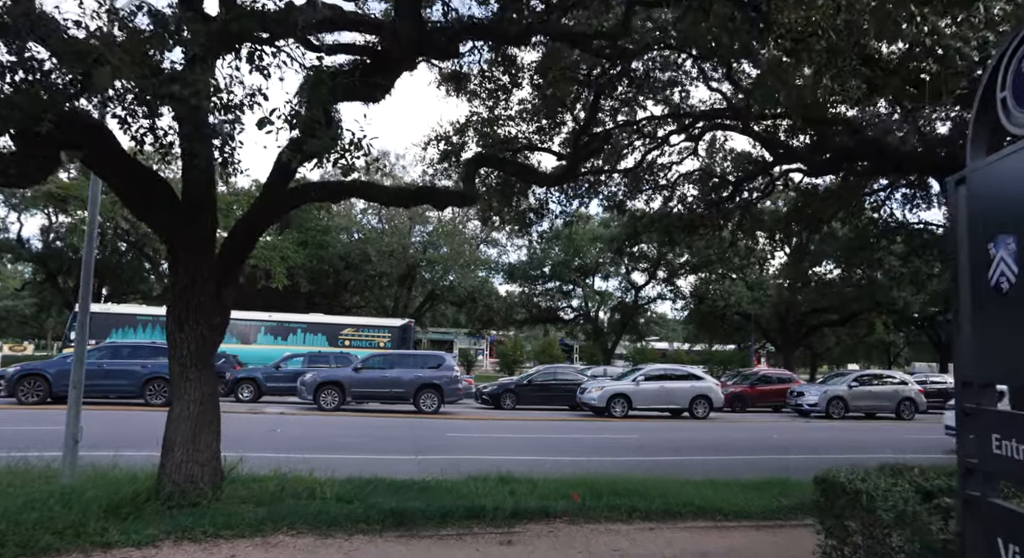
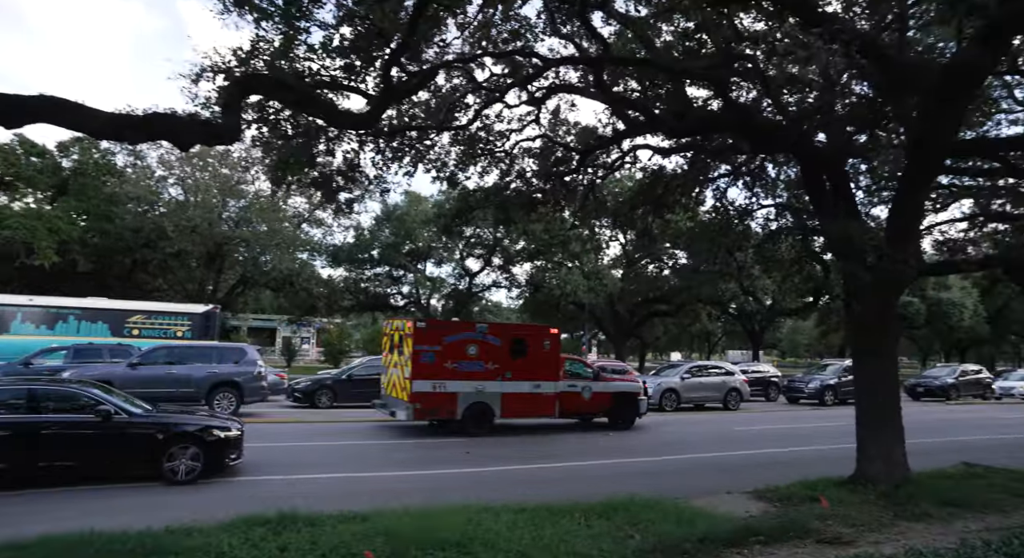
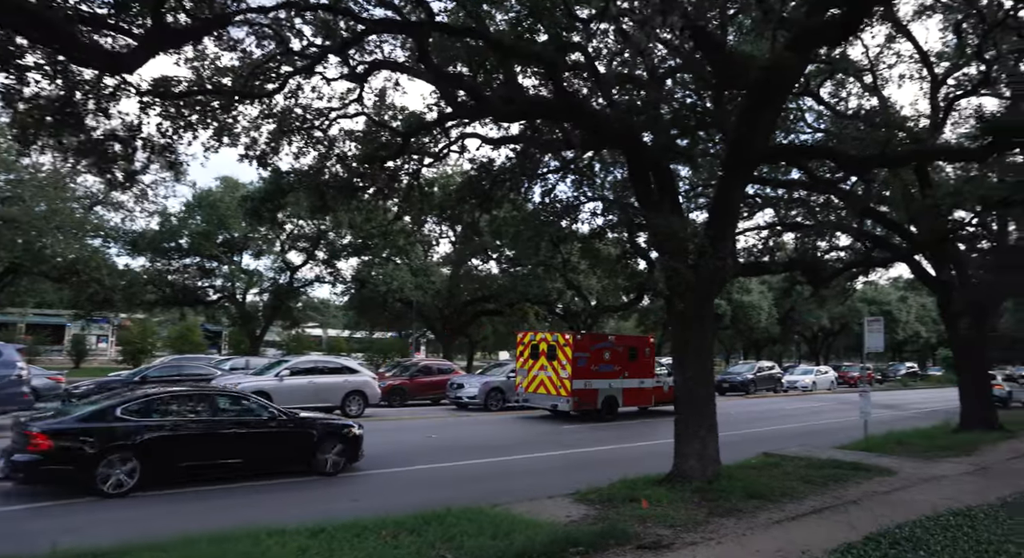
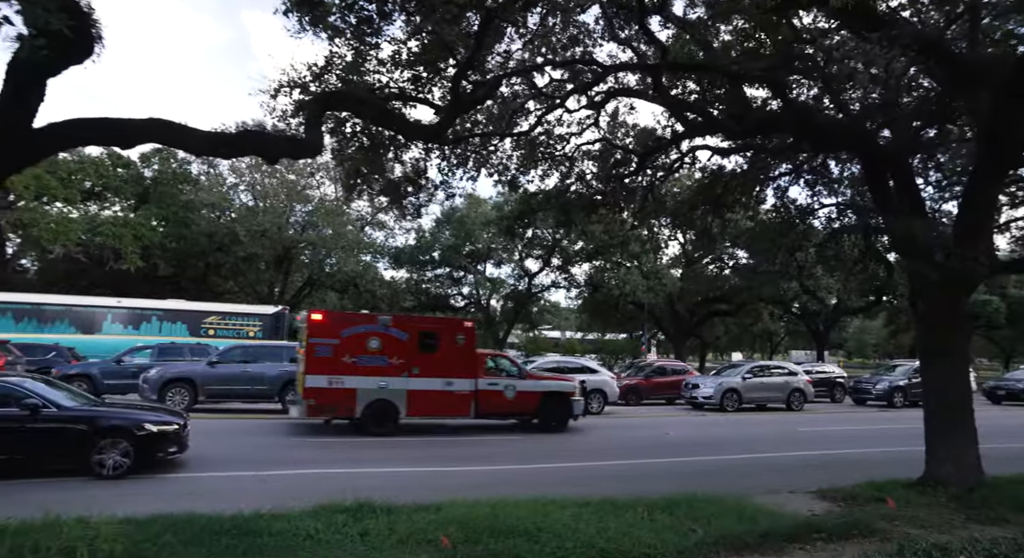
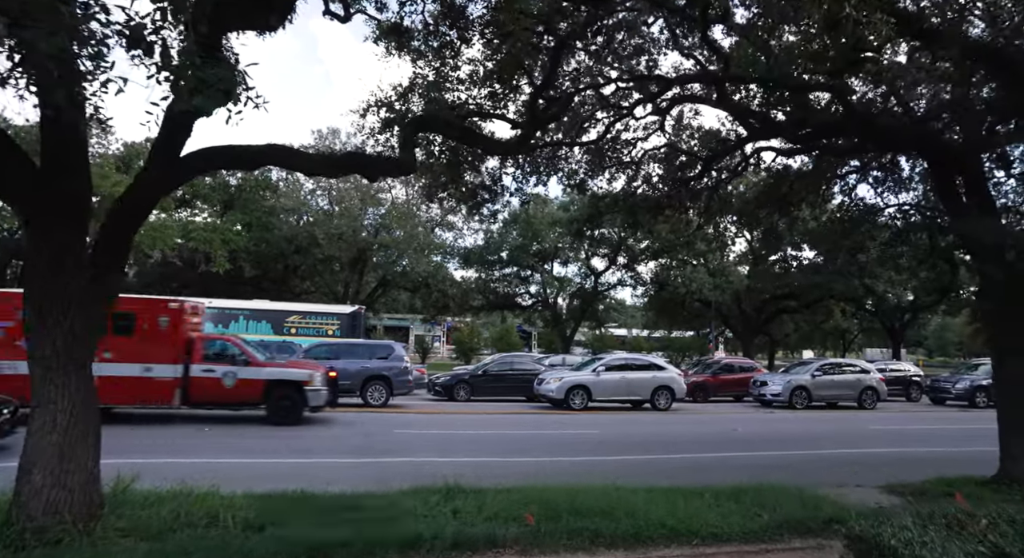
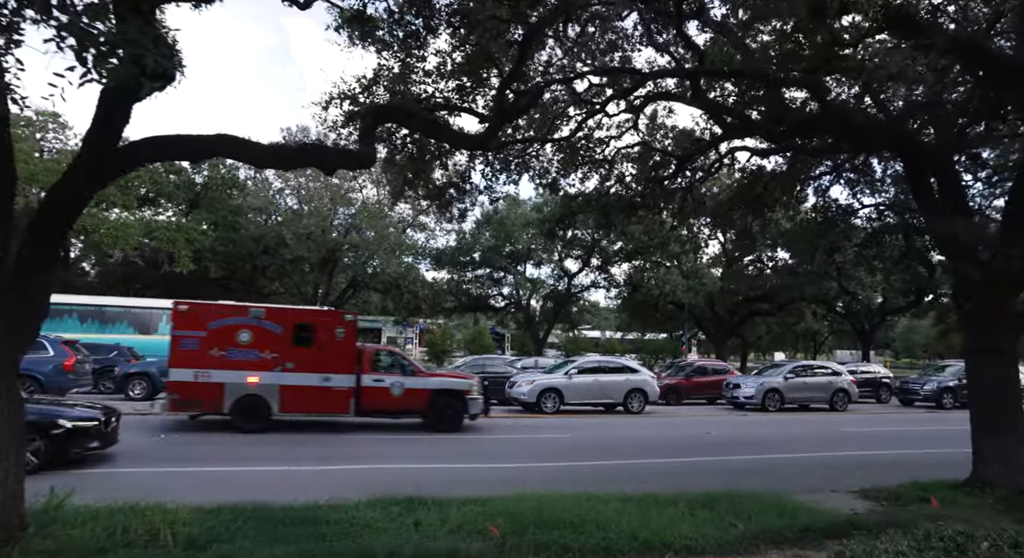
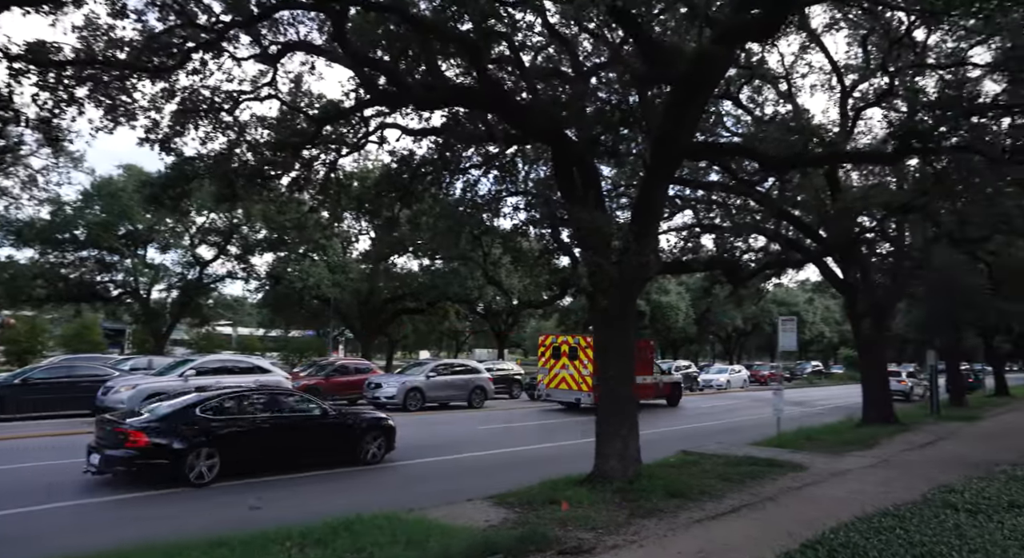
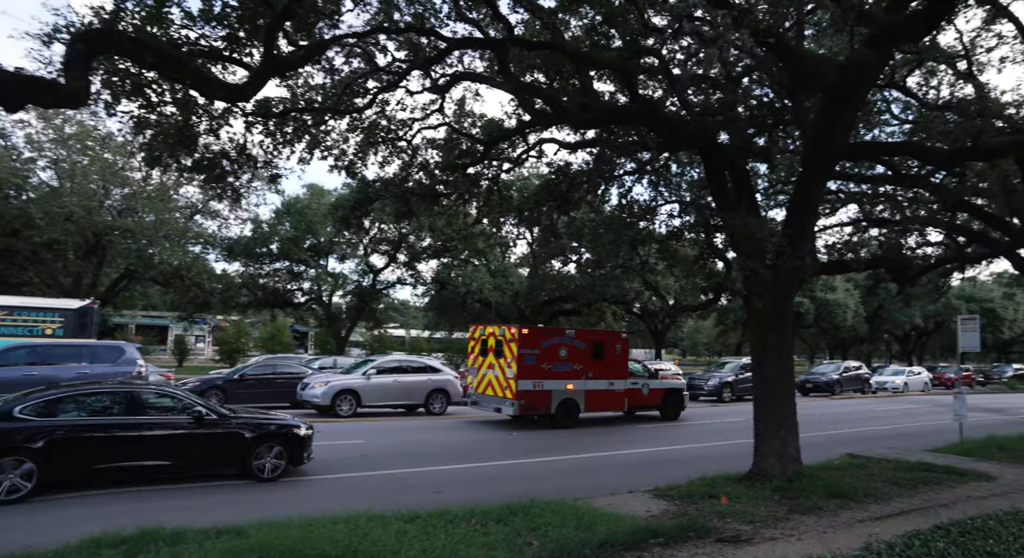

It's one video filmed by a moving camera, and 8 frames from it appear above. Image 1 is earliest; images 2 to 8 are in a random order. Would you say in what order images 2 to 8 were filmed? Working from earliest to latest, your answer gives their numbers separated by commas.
5, 6, 4, 2, 8, 3, 7
